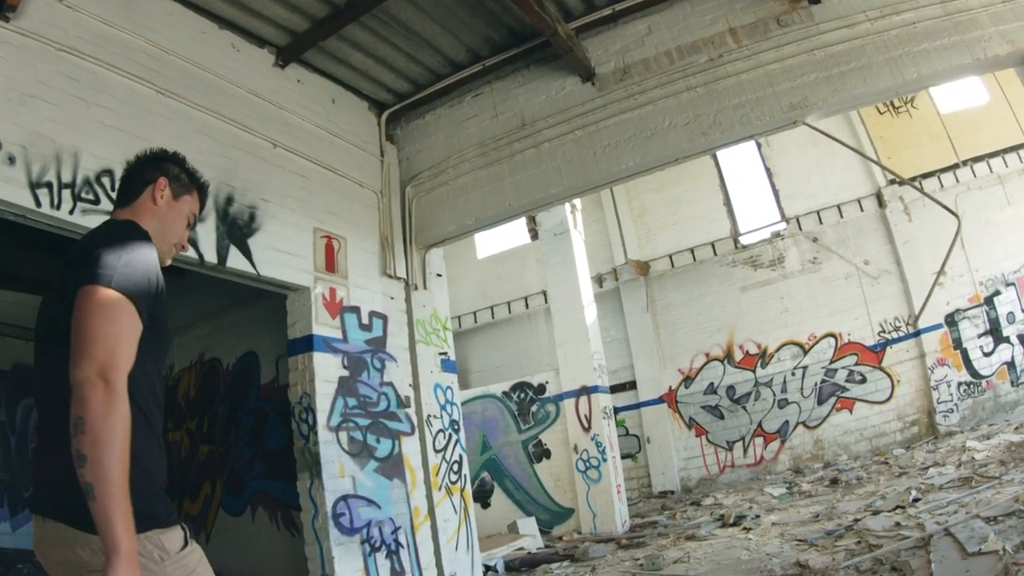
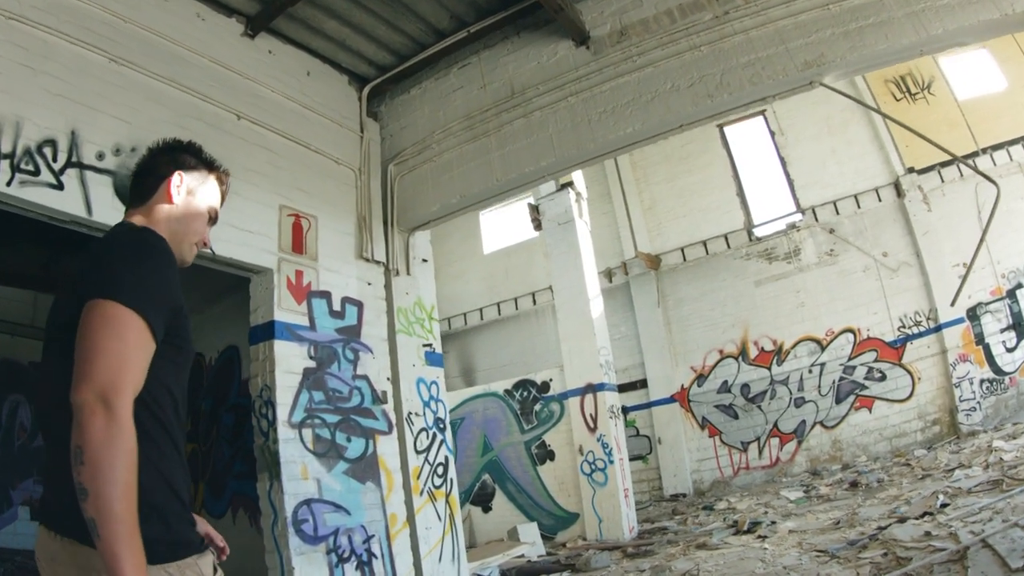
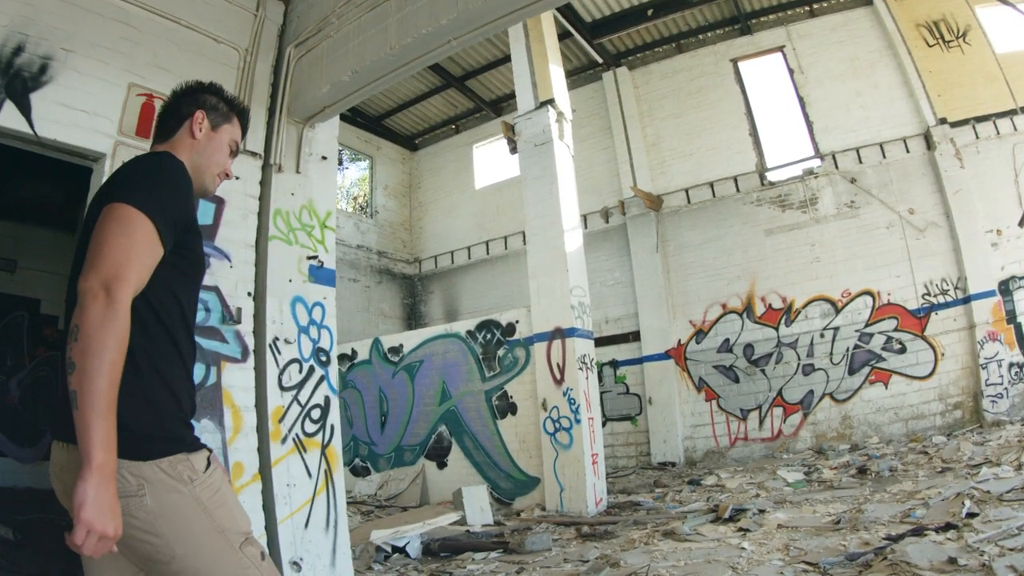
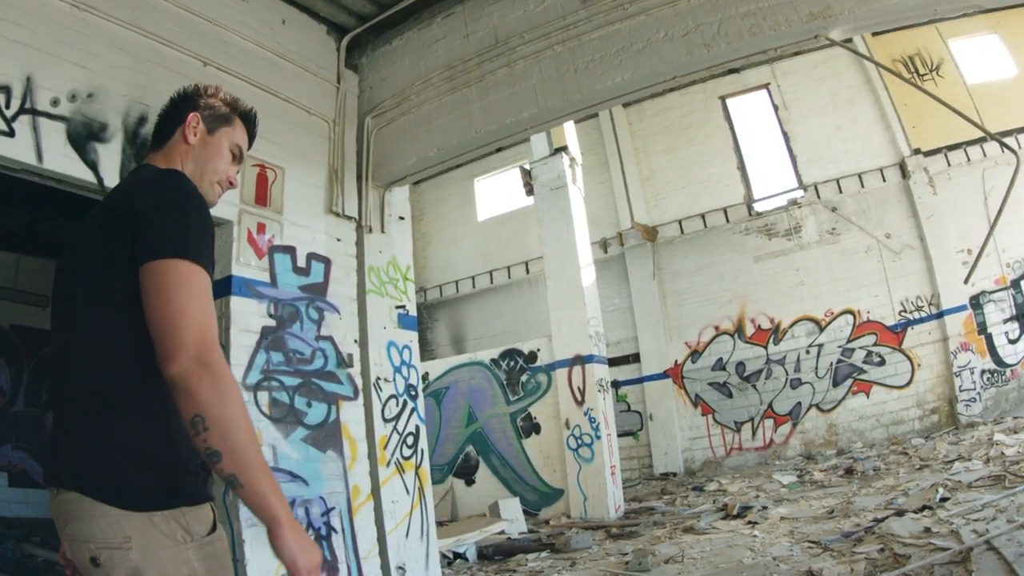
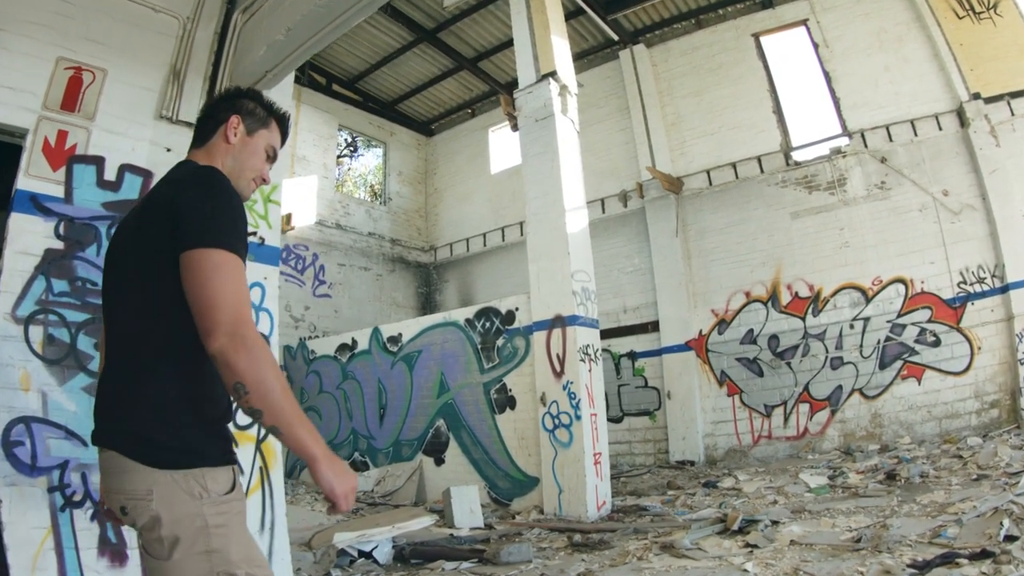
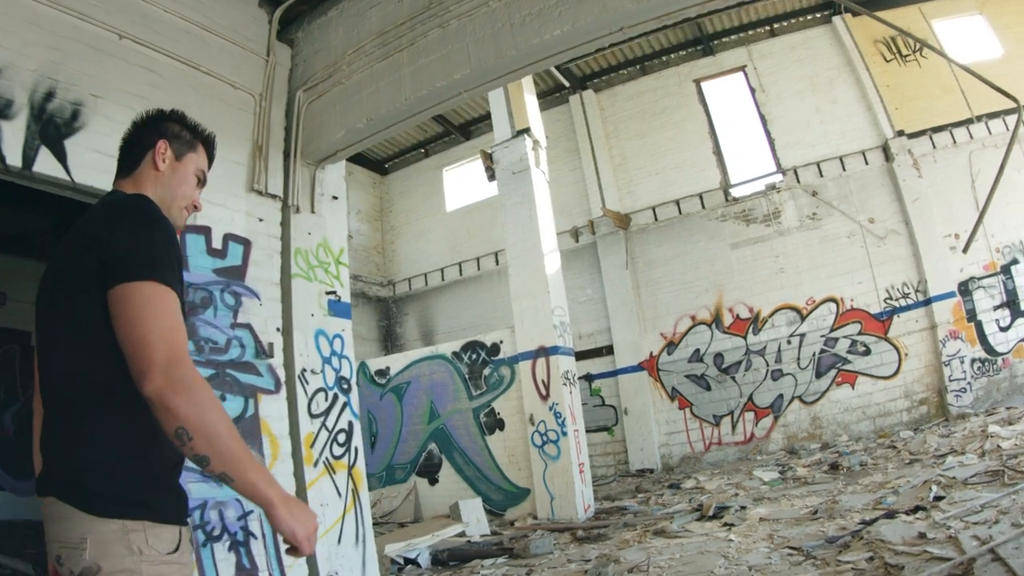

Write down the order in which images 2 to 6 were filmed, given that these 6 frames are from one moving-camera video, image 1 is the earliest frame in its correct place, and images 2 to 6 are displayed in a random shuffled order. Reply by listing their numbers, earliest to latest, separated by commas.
2, 4, 6, 3, 5
